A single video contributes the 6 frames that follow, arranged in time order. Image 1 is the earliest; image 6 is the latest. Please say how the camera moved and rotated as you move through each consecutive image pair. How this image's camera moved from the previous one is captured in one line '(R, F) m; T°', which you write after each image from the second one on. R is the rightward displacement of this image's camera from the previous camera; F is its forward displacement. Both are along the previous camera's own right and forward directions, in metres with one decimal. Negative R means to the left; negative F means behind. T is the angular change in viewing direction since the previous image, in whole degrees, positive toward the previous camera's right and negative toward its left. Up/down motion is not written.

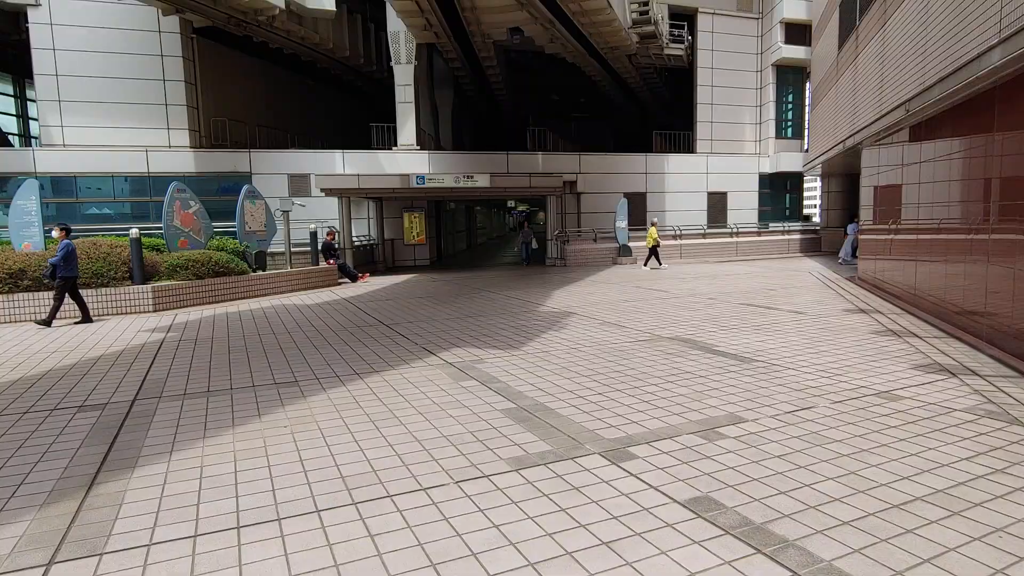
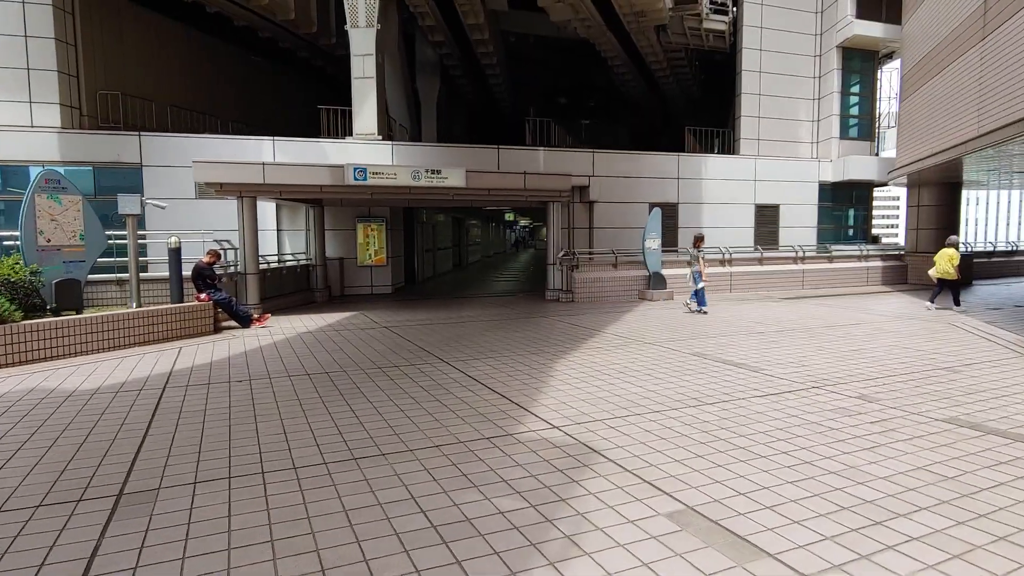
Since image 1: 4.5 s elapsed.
(+0.4, +5.8) m; 0°
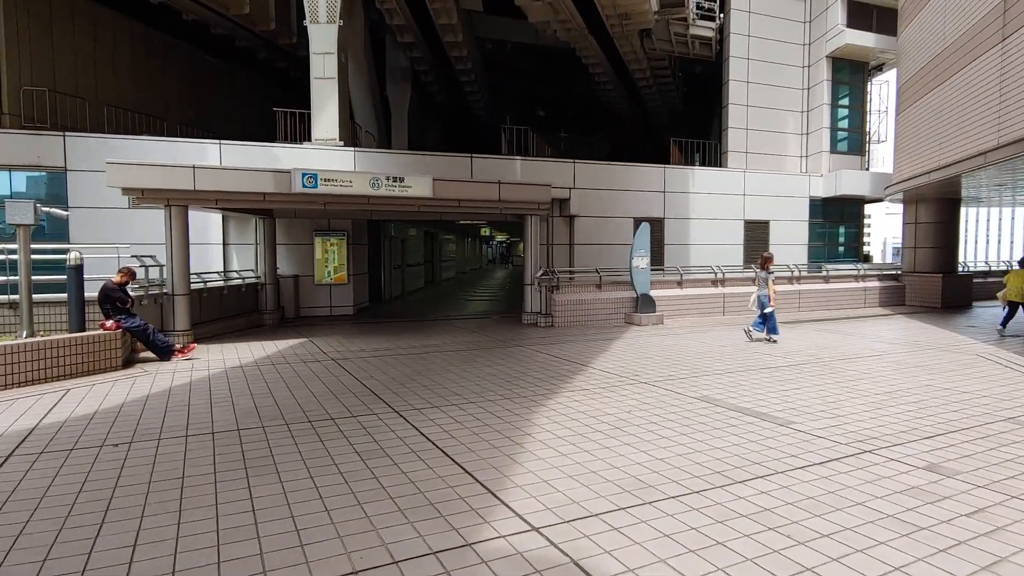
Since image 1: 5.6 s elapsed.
(+0.1, +1.5) m; +2°
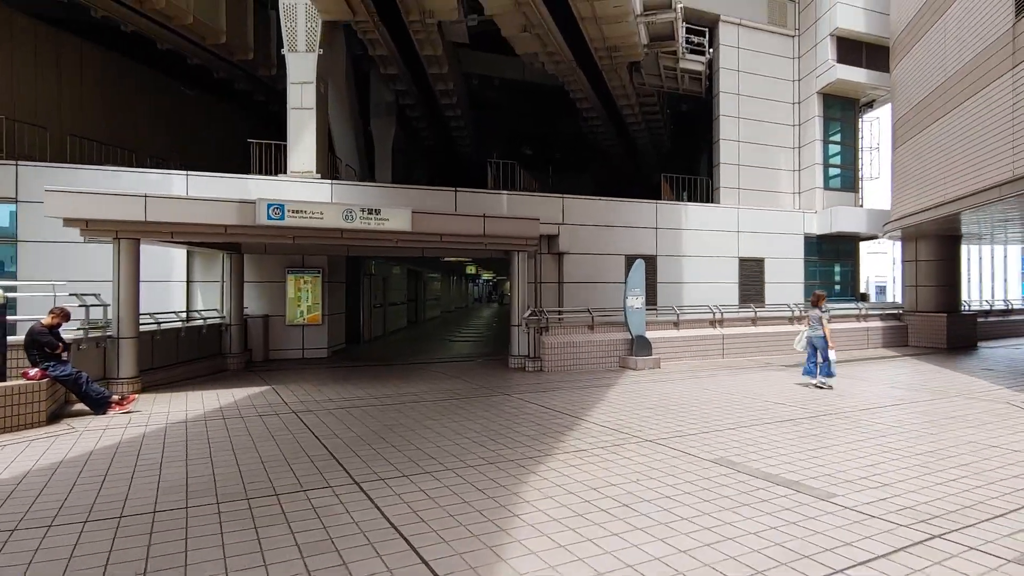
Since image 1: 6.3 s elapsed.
(0.0, +0.9) m; +1°
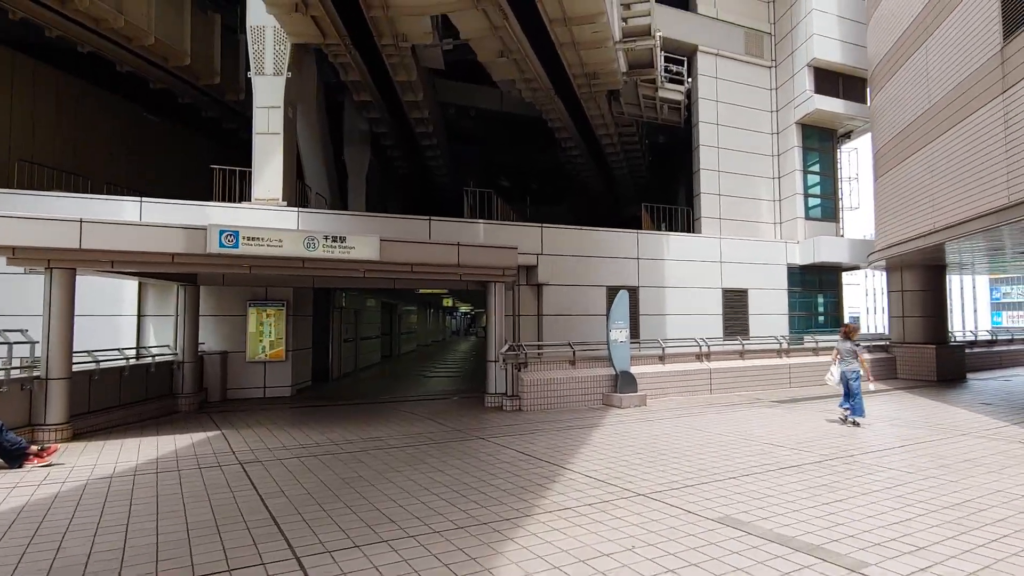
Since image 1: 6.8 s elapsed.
(0.0, +0.7) m; +2°
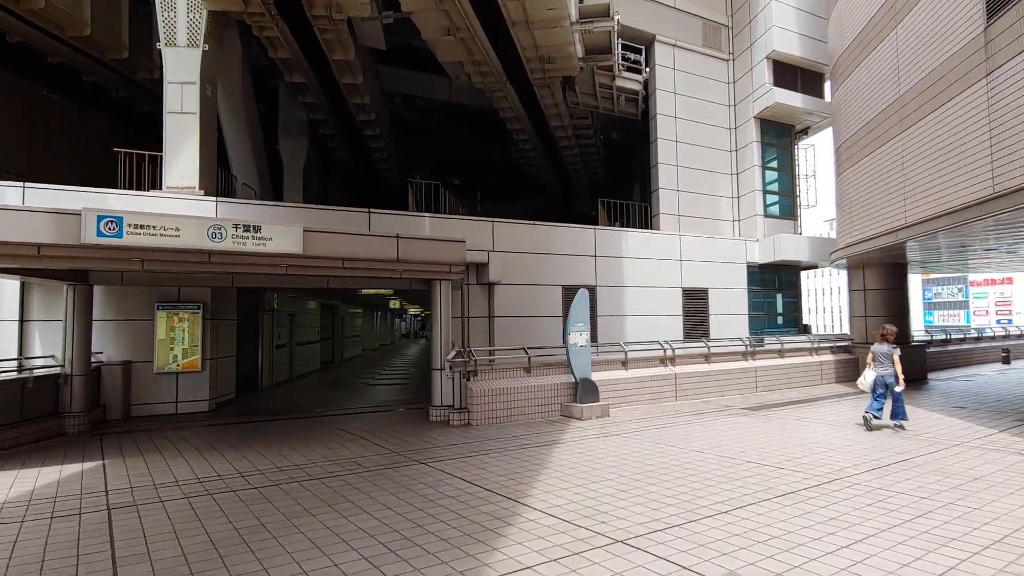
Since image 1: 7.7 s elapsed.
(+0.1, +1.3) m; +4°
